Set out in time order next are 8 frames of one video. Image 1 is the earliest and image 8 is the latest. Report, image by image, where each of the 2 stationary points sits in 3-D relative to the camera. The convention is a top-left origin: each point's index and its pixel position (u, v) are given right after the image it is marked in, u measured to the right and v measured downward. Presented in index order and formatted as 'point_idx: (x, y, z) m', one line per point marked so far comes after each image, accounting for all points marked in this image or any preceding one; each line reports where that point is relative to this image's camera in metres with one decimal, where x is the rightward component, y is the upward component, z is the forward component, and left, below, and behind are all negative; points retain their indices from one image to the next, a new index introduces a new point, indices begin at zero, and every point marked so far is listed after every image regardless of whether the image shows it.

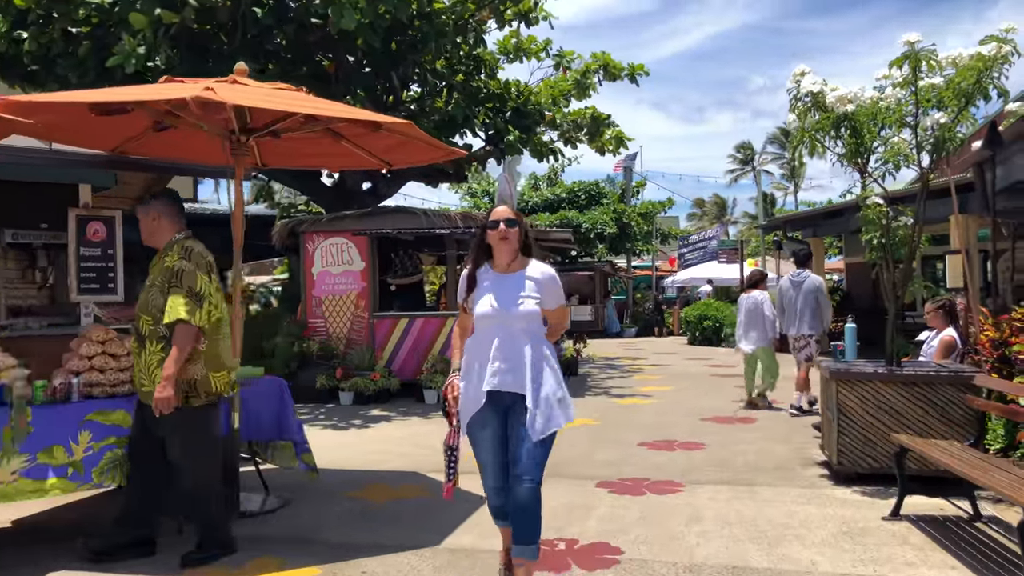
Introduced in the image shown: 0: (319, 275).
0: (-2.5, +0.2, +11.1) m
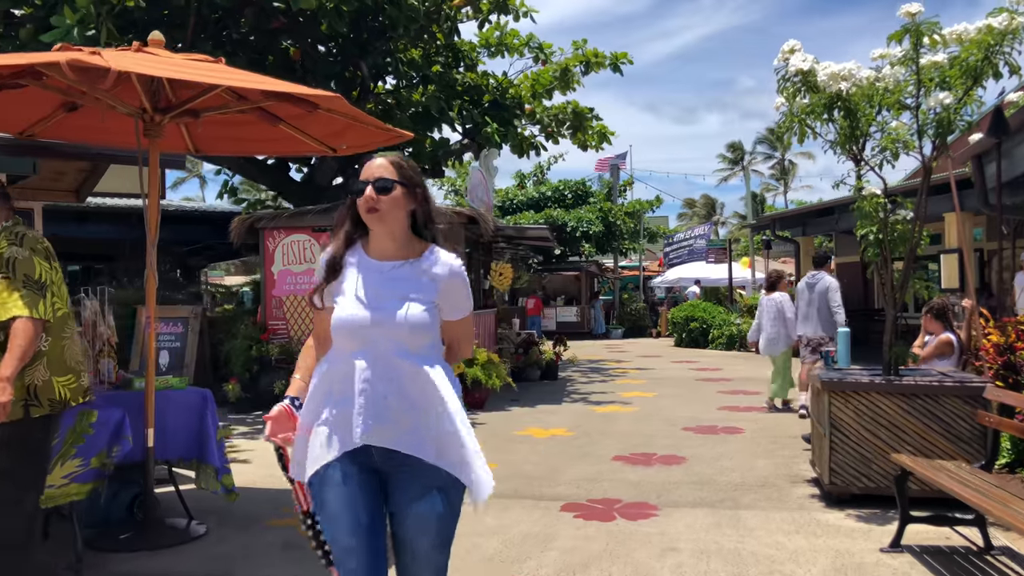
0: (-2.8, +0.2, +10.4) m
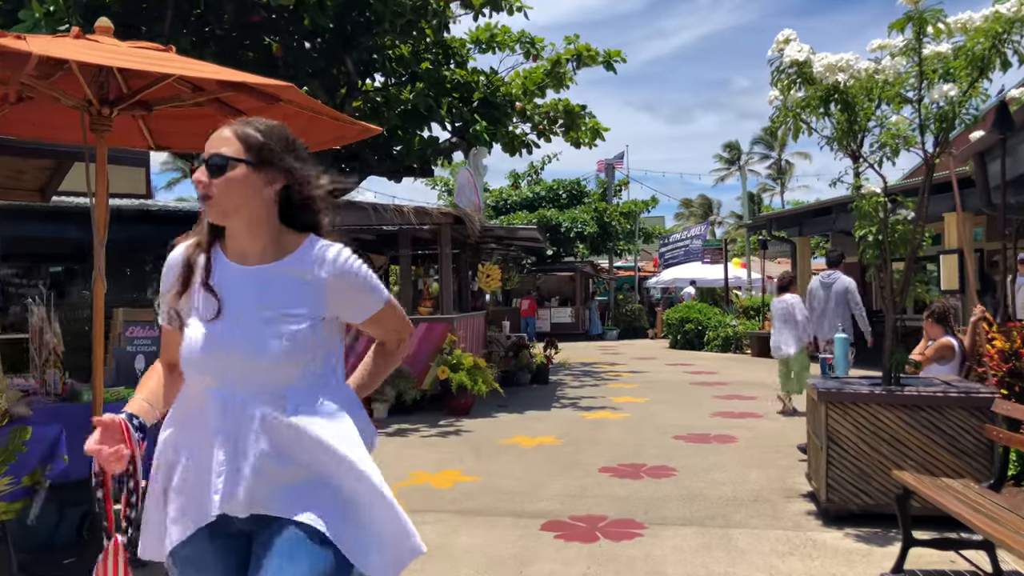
0: (-3.0, +0.1, +10.1) m
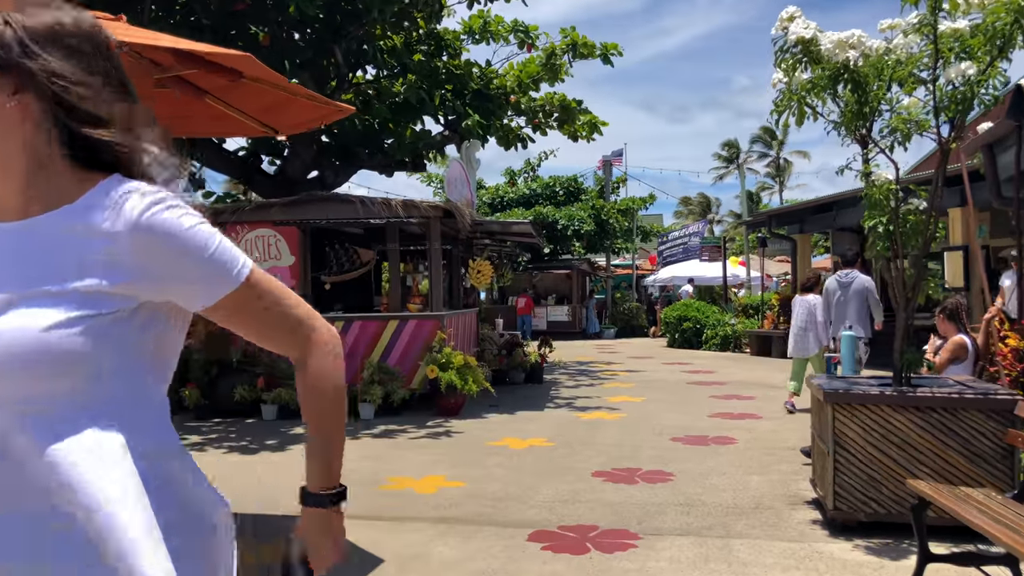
0: (-3.1, +0.2, +9.8) m
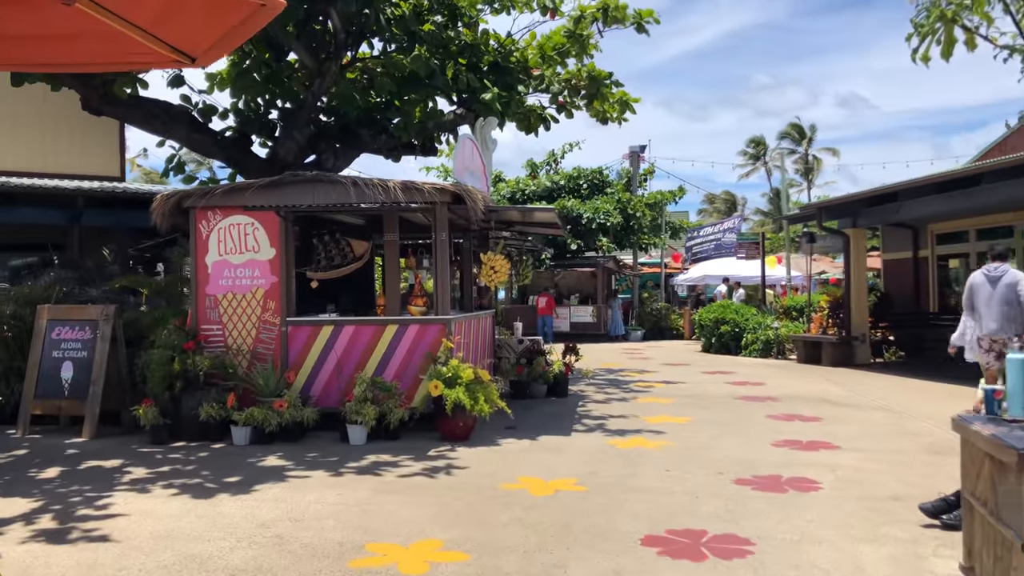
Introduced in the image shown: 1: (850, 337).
0: (-2.9, +0.2, +8.3) m
1: (+6.0, -0.9, +15.2) m
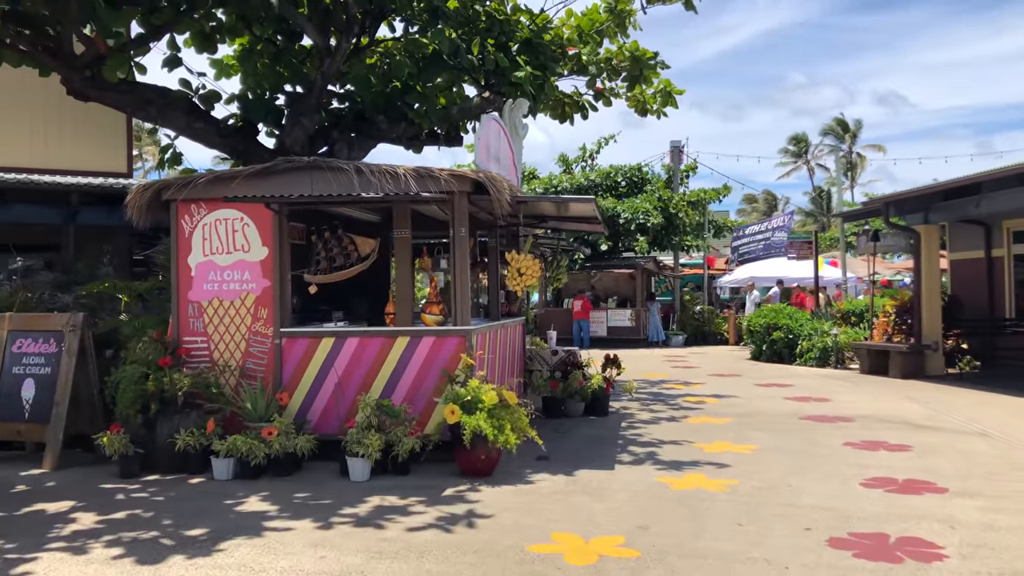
0: (-2.6, +0.2, +7.1) m
1: (+6.6, -0.9, +13.7) m
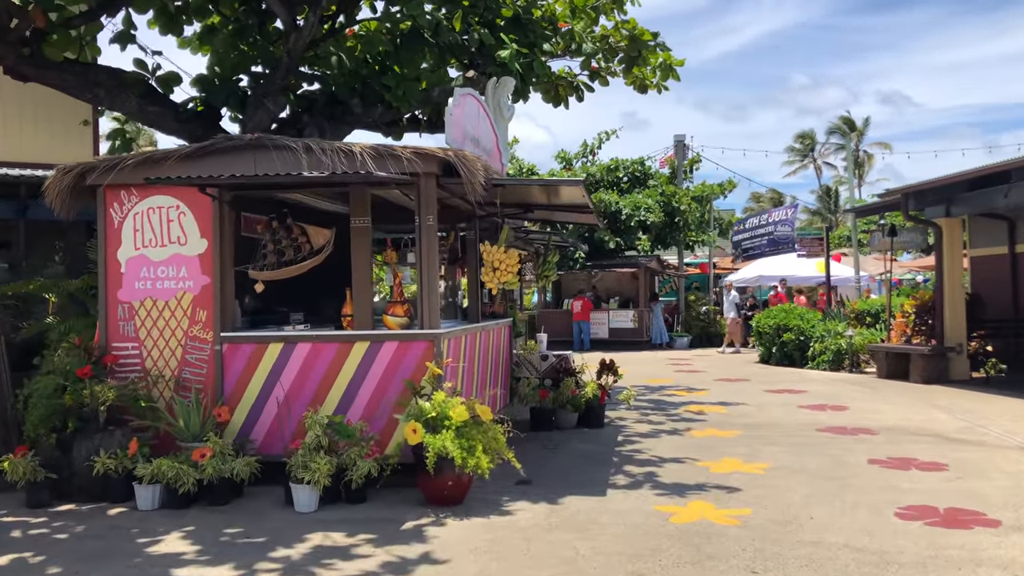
0: (-2.8, +0.2, +6.2) m
1: (+6.5, -0.9, +12.8) m
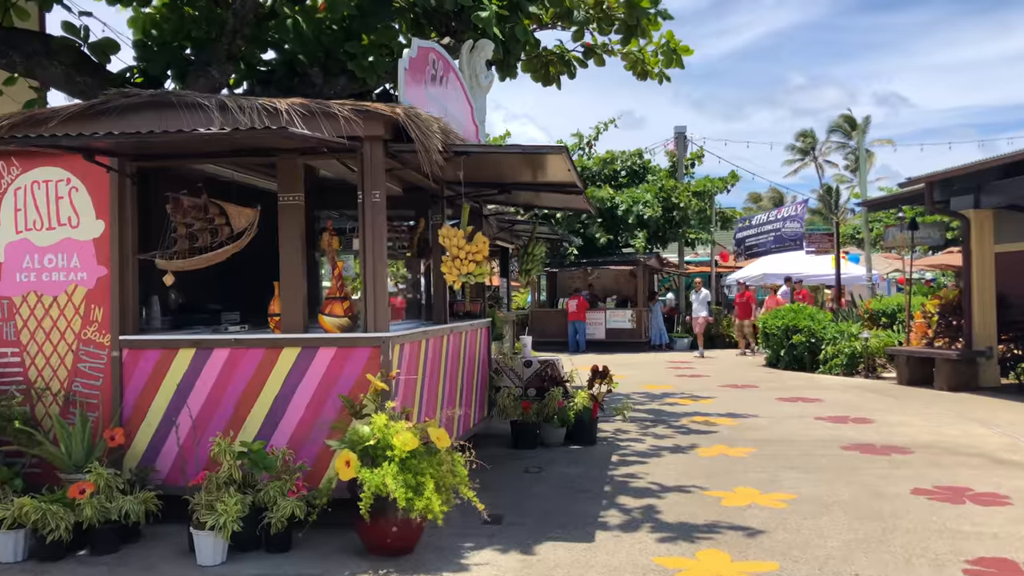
0: (-3.0, +0.2, +5.0) m
1: (+6.3, -0.9, +11.6) m
